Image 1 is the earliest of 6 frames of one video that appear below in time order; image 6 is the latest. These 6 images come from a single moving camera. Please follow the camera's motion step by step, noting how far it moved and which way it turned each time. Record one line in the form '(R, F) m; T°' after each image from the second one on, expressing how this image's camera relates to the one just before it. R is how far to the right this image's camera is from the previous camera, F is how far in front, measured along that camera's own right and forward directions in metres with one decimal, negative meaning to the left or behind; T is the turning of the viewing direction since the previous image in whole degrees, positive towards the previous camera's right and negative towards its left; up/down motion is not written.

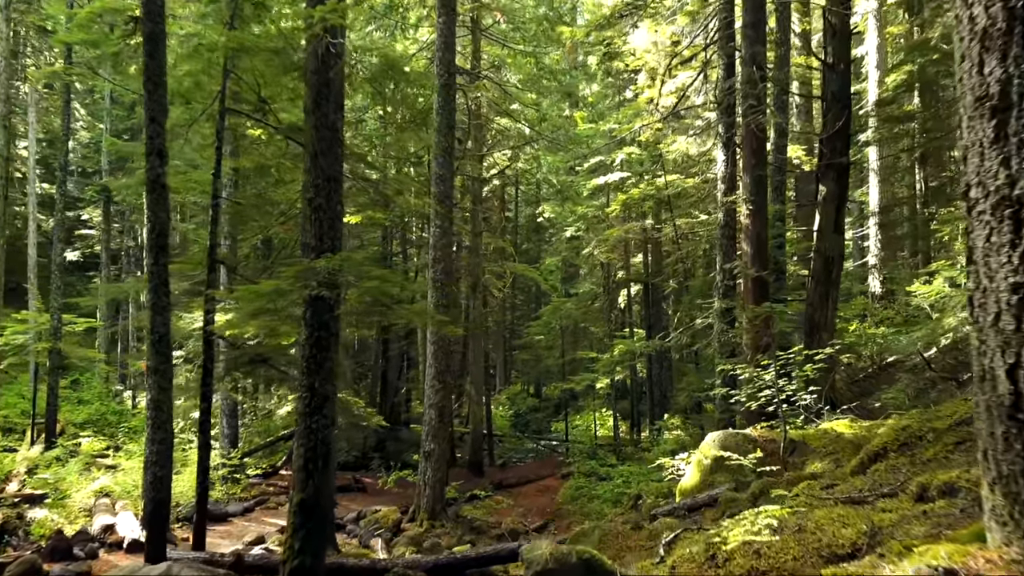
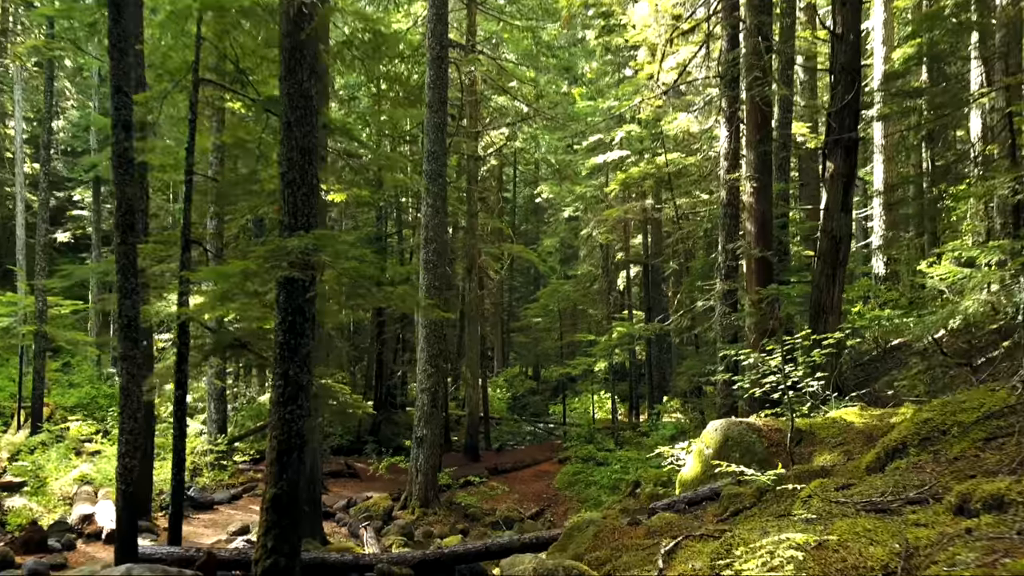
(+0.1, +0.4) m; 0°
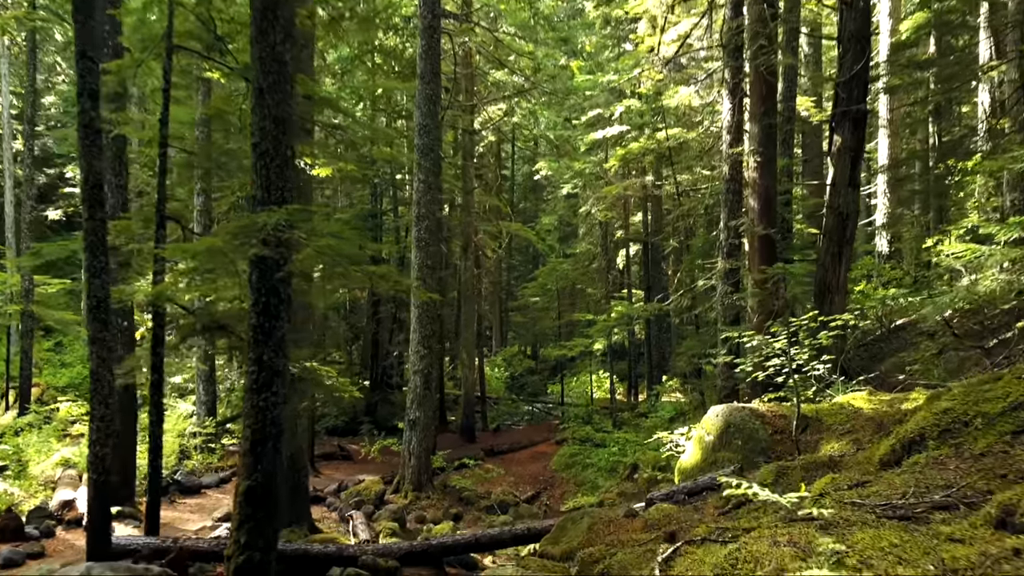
(+0.1, +0.4) m; 0°
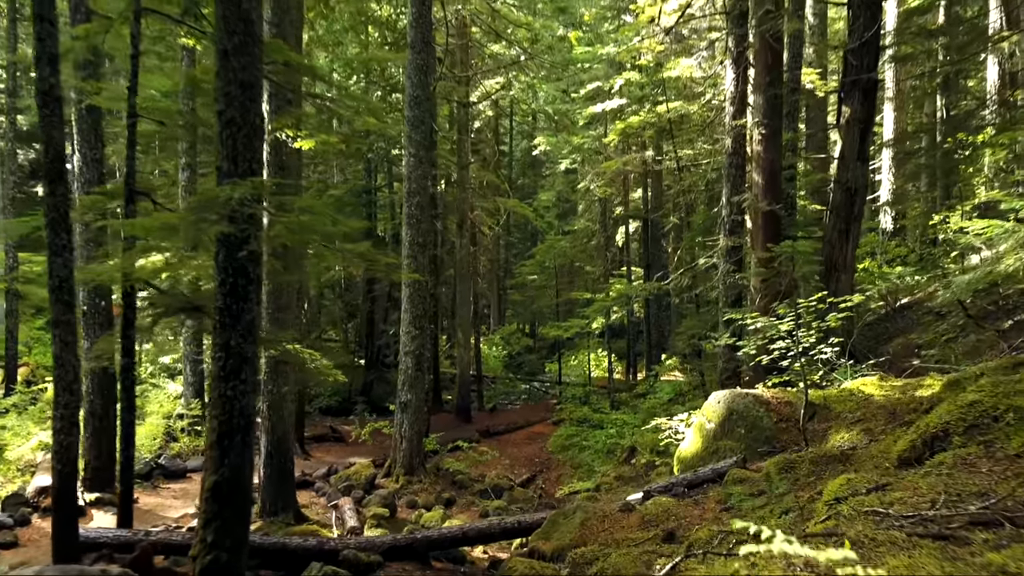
(+0.1, +0.4) m; 0°
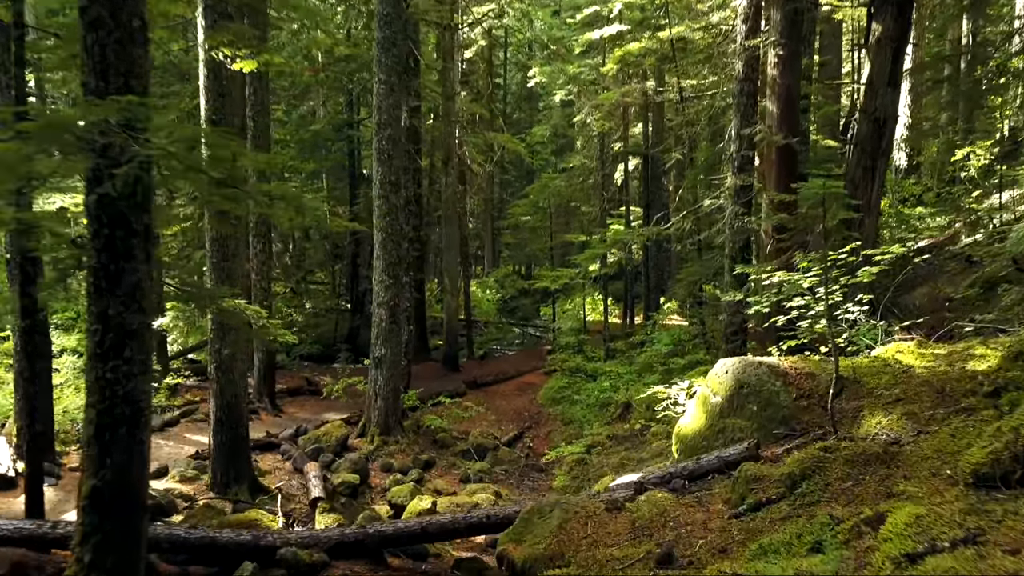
(+0.2, +1.0) m; 0°
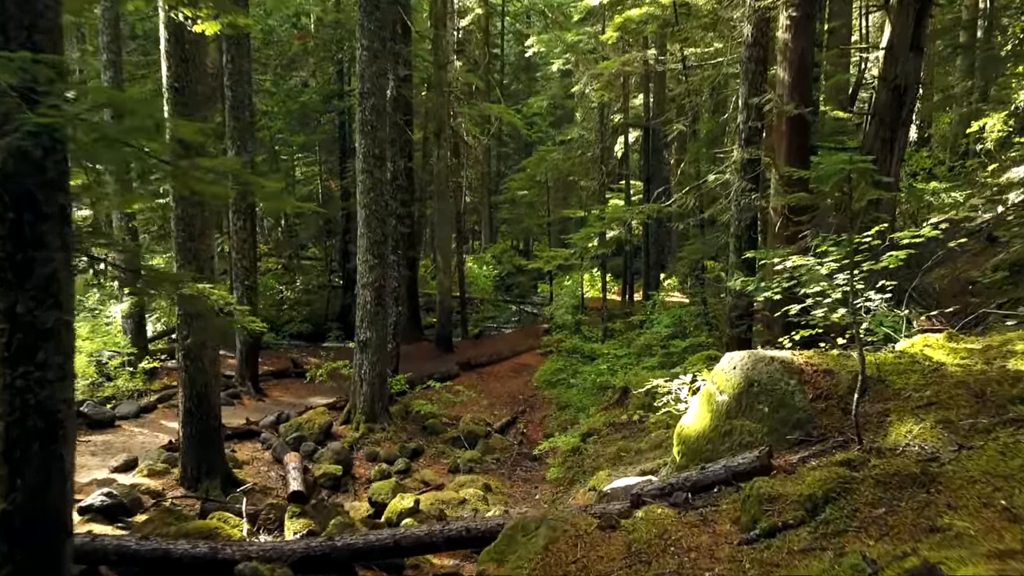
(+0.1, +0.5) m; 0°
